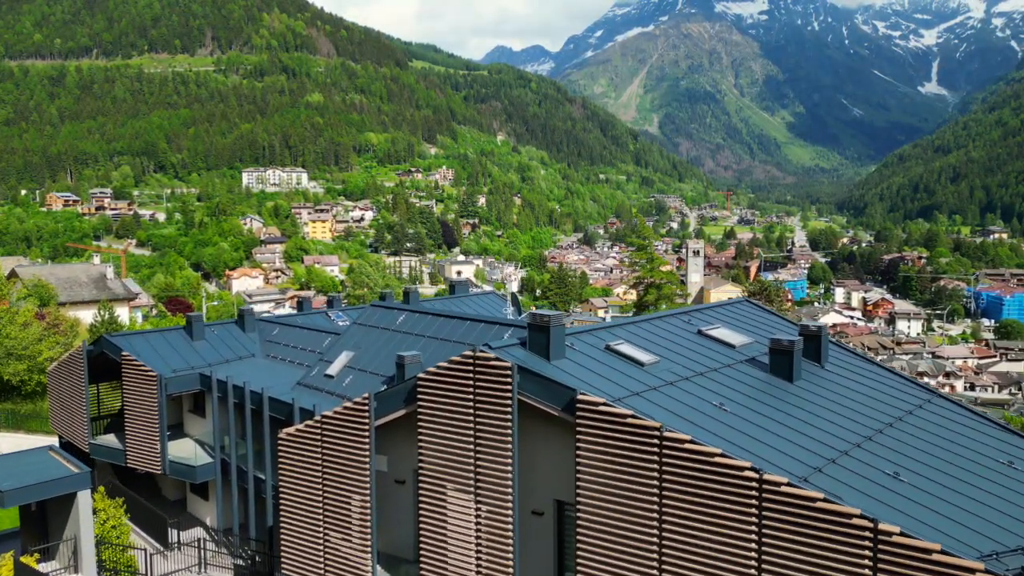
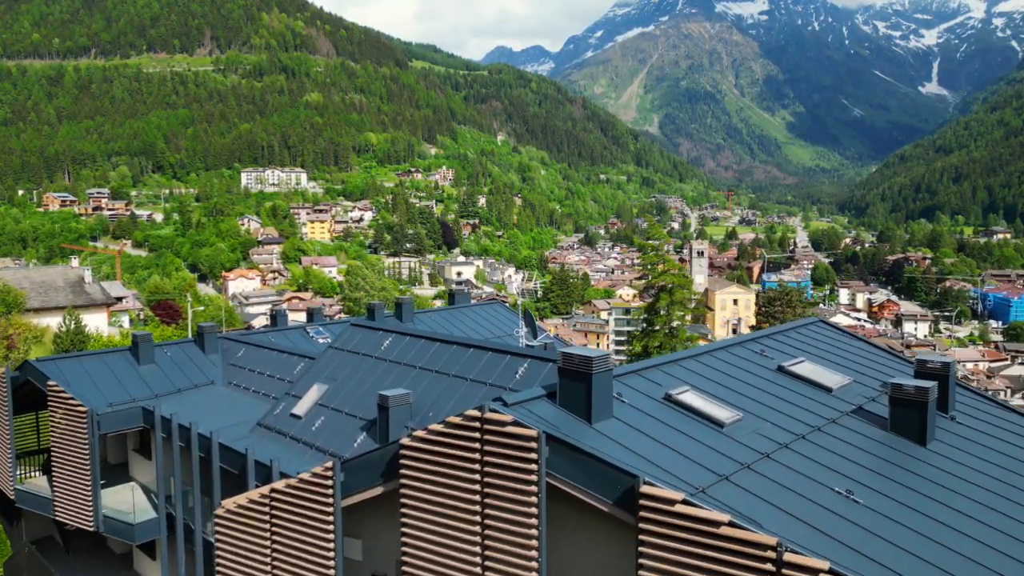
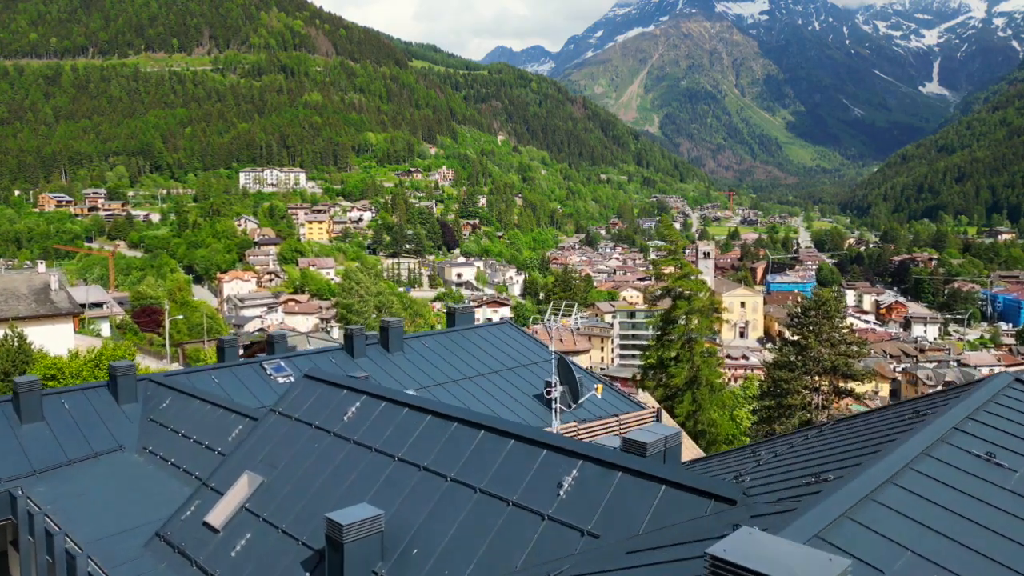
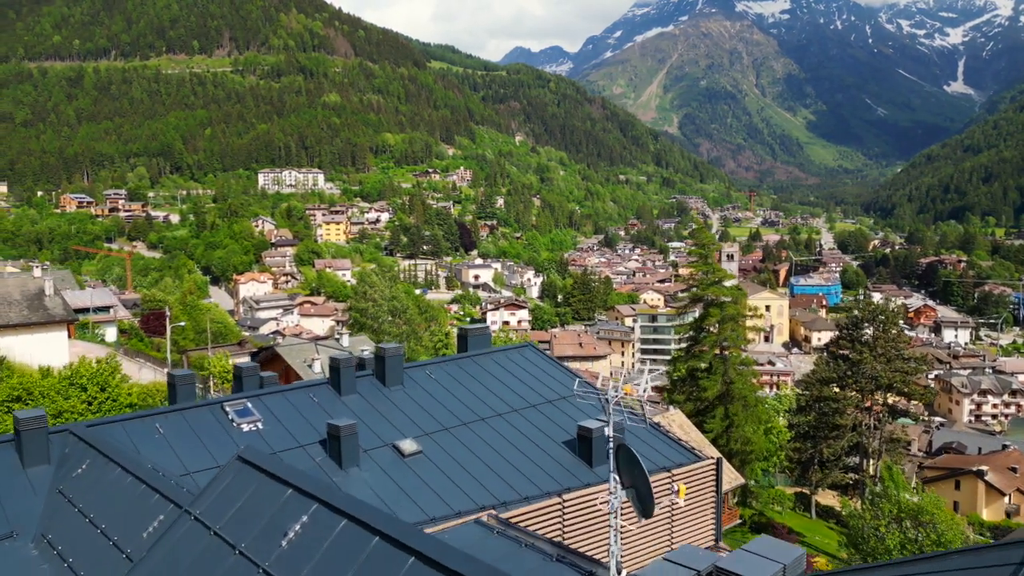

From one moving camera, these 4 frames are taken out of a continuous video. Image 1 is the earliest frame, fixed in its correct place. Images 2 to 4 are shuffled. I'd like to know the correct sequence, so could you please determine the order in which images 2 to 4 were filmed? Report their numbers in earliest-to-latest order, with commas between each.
2, 3, 4
